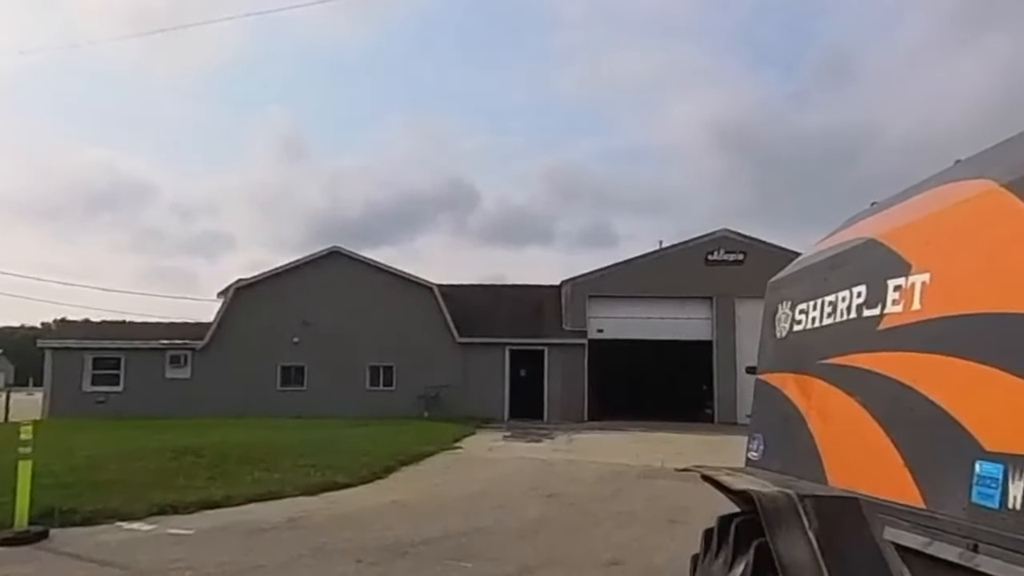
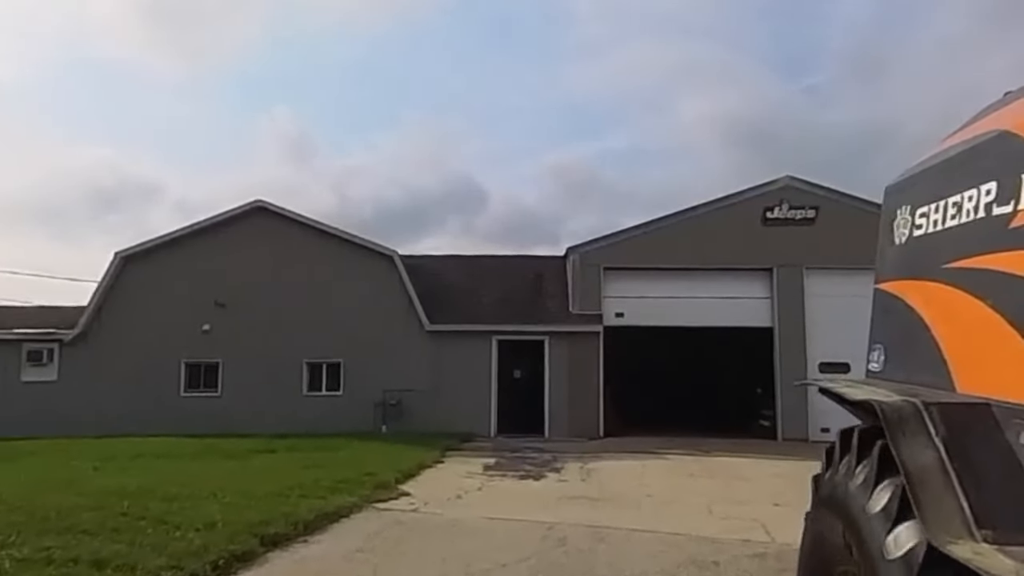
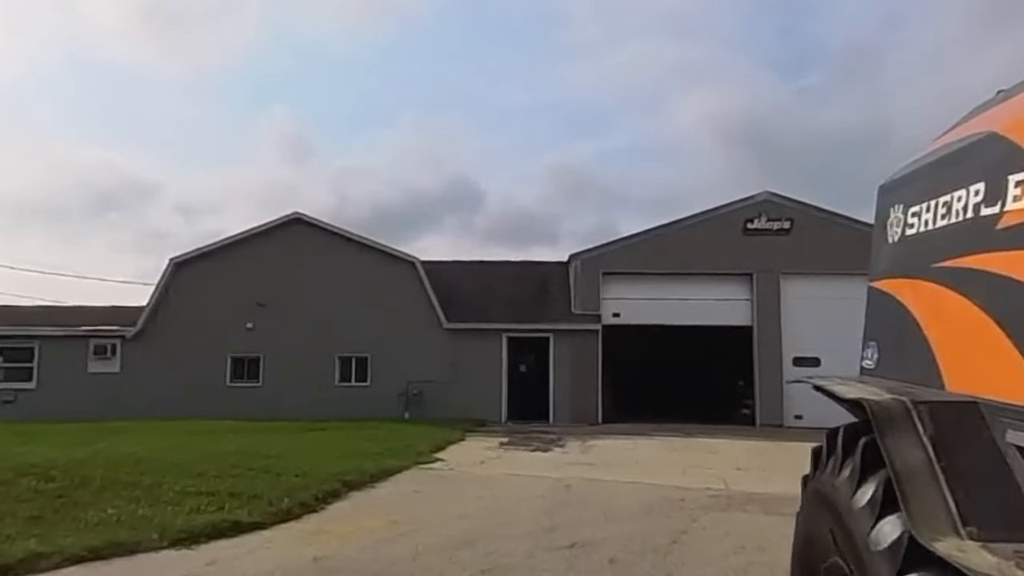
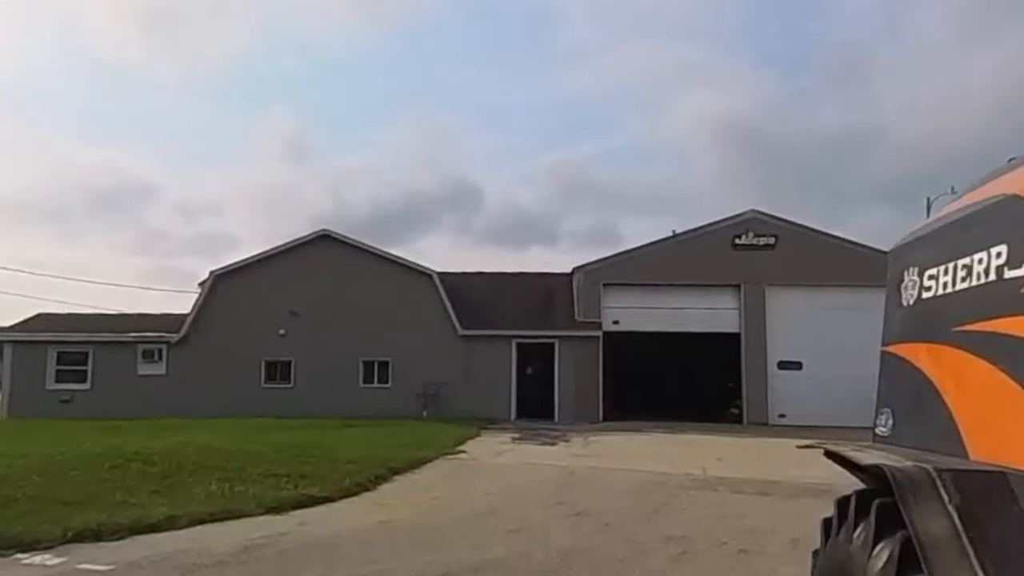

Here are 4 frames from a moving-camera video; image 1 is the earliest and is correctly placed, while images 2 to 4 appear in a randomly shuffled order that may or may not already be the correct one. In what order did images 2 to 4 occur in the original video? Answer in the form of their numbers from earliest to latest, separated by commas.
4, 3, 2
